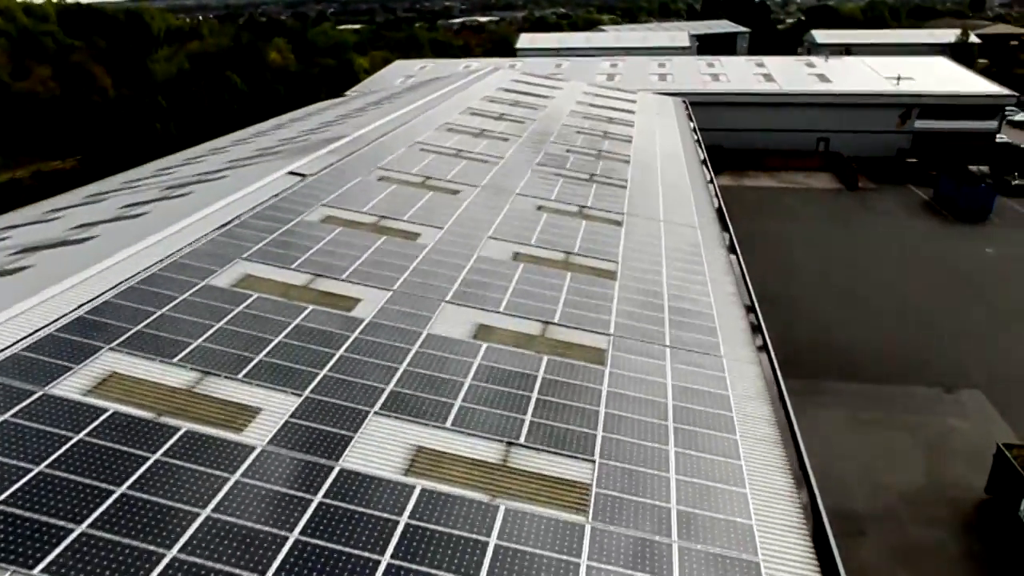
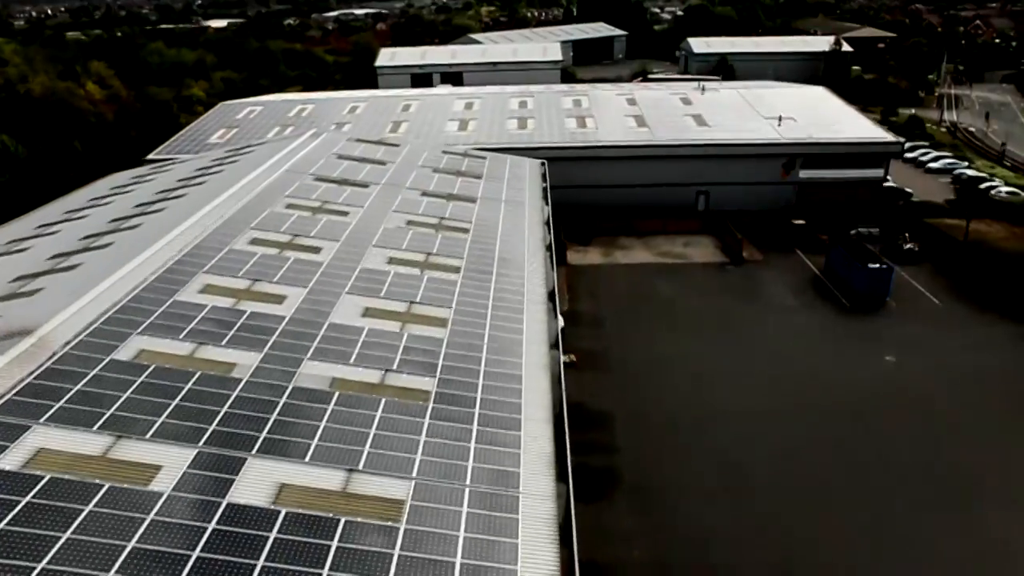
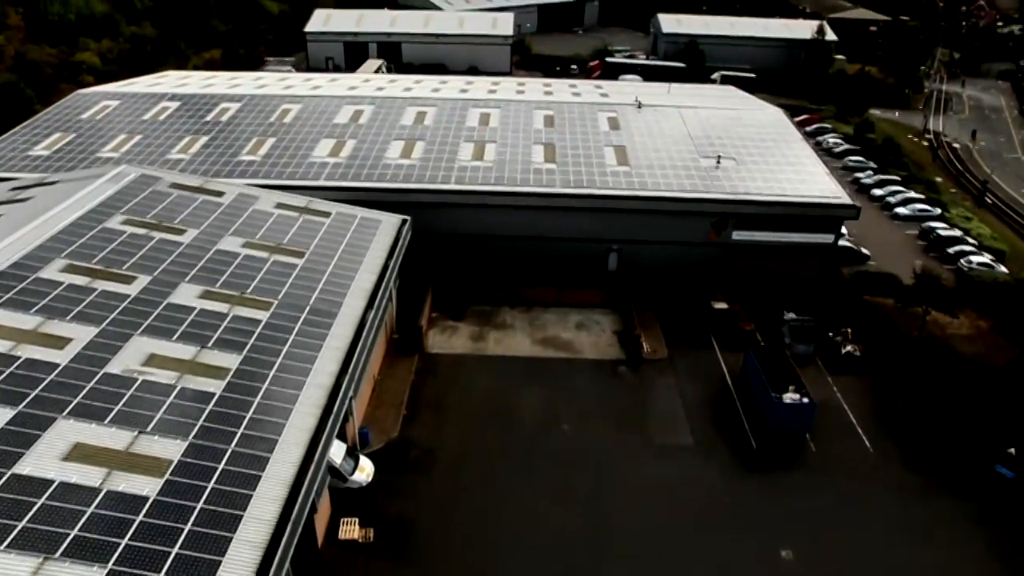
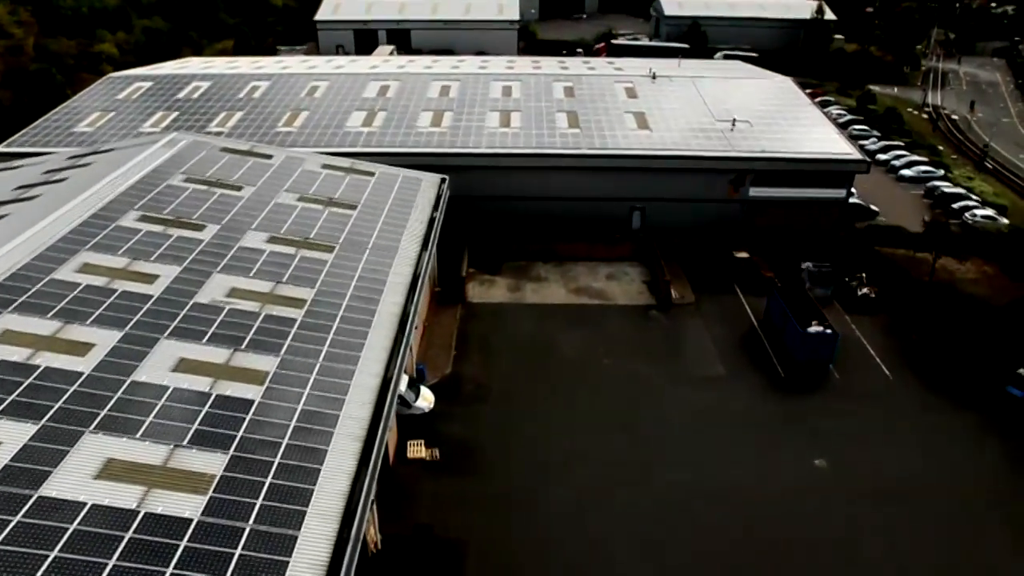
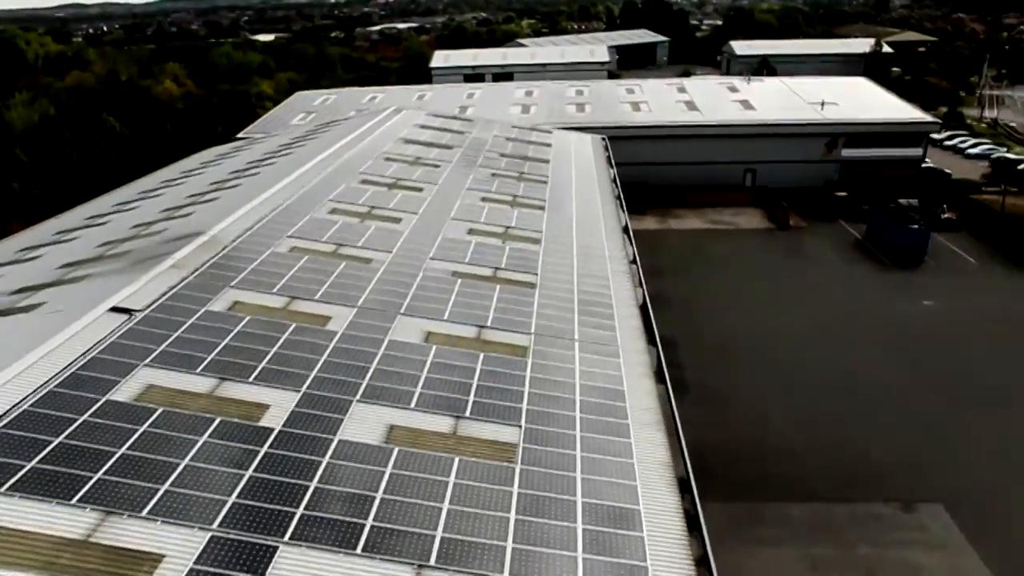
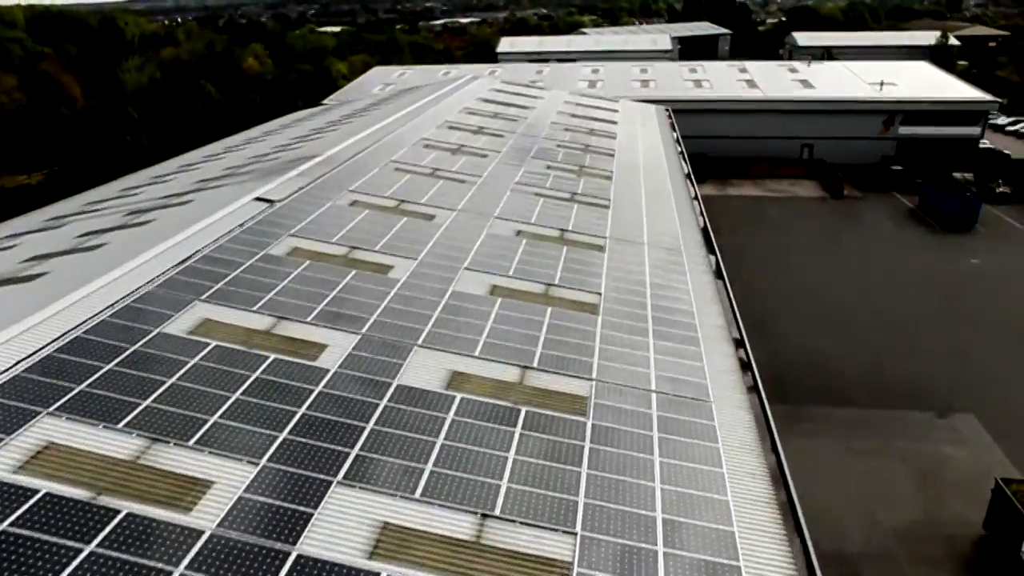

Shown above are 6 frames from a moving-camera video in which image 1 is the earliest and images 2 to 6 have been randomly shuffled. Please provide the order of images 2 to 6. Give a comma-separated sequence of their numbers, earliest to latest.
6, 5, 2, 4, 3
